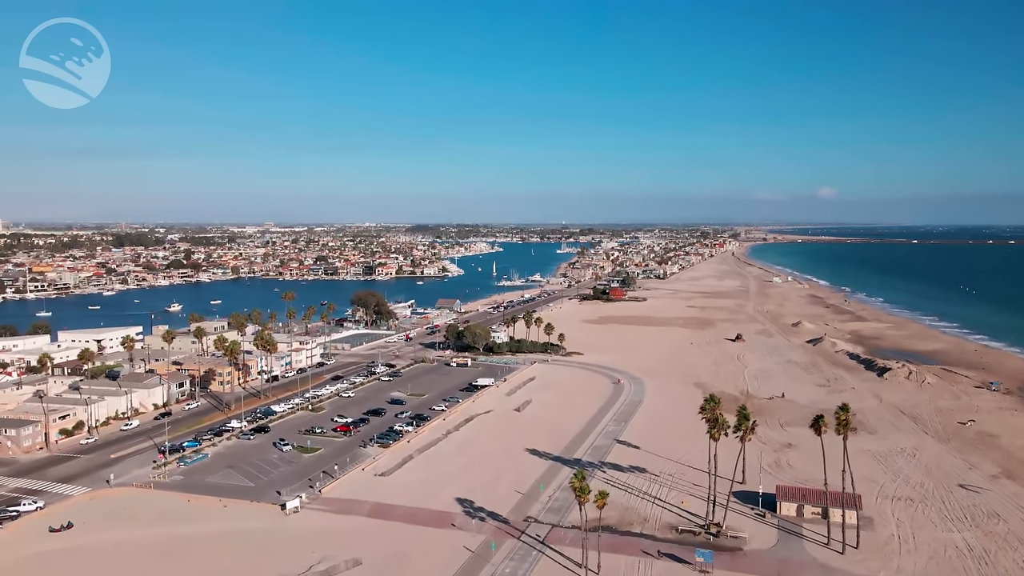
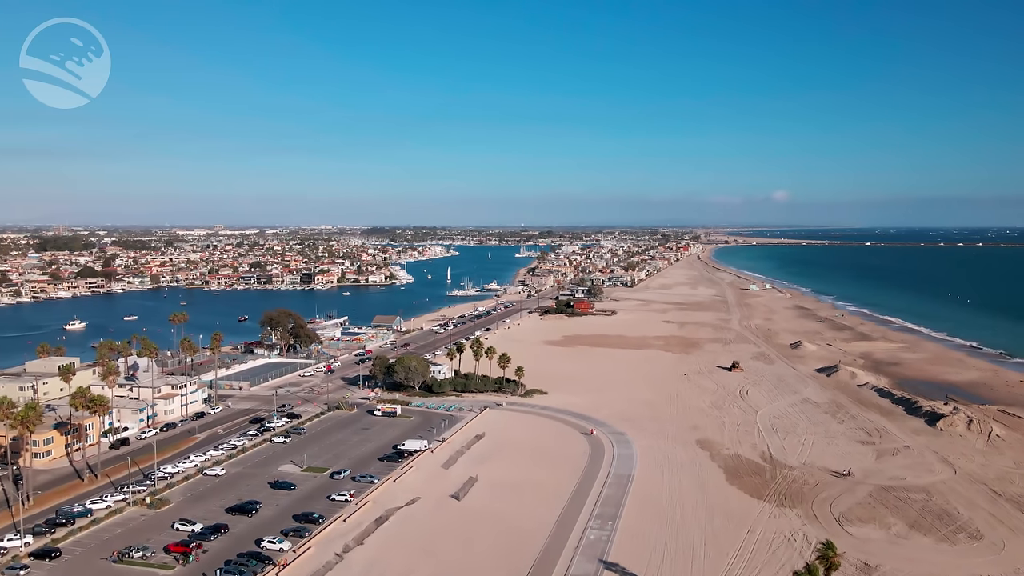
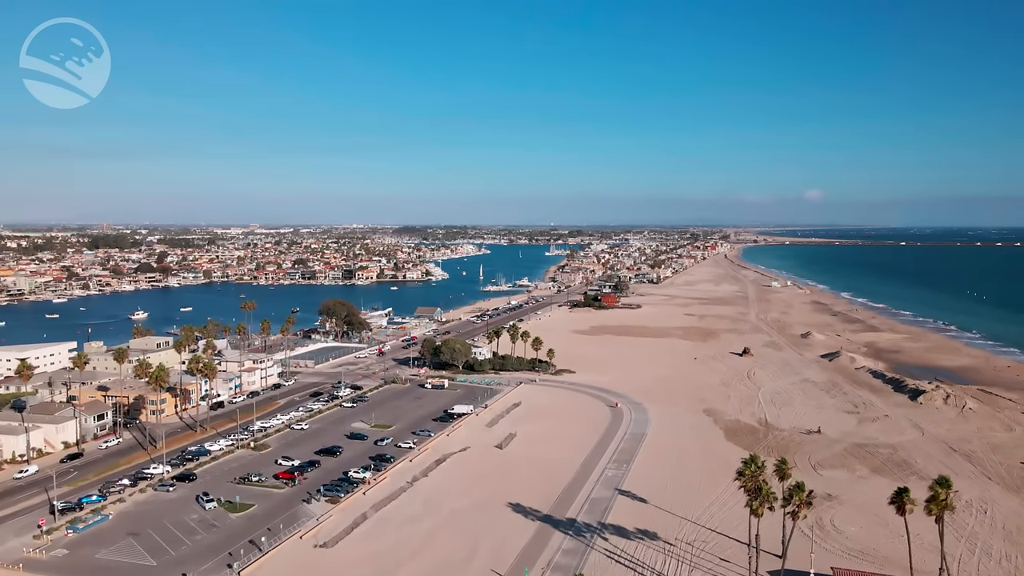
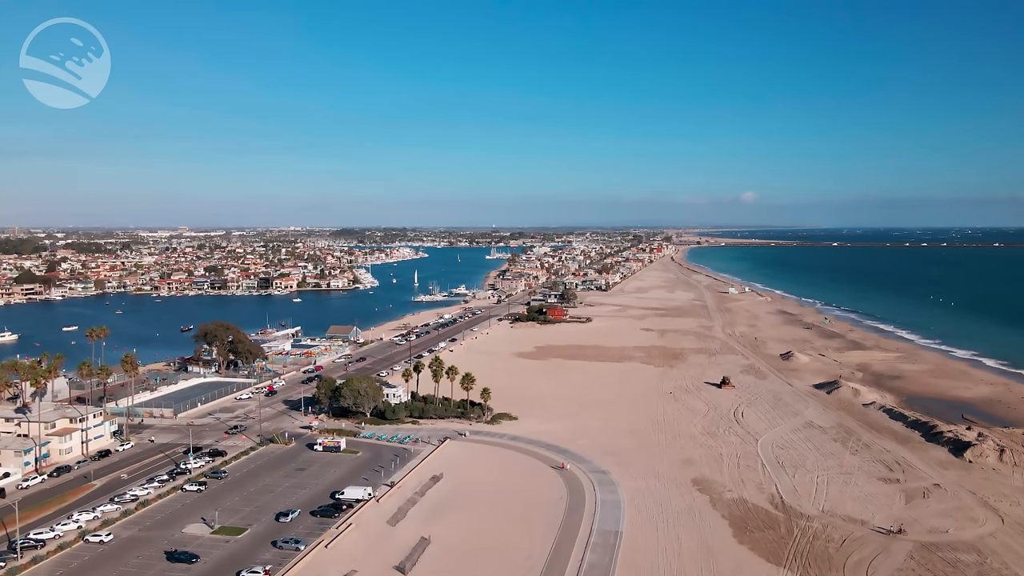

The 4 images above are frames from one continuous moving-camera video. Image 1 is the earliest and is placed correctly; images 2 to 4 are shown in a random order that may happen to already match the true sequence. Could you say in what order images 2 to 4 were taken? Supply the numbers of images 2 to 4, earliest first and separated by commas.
3, 2, 4
